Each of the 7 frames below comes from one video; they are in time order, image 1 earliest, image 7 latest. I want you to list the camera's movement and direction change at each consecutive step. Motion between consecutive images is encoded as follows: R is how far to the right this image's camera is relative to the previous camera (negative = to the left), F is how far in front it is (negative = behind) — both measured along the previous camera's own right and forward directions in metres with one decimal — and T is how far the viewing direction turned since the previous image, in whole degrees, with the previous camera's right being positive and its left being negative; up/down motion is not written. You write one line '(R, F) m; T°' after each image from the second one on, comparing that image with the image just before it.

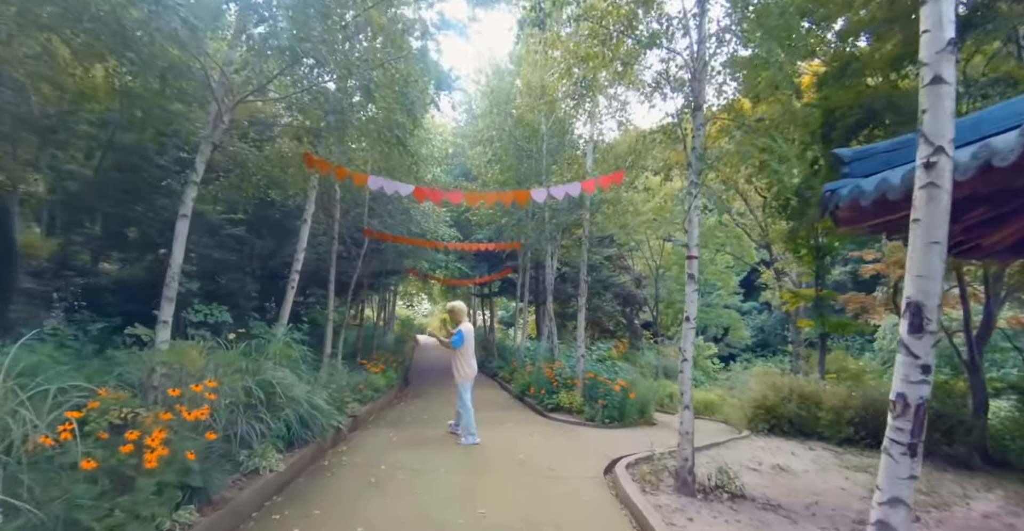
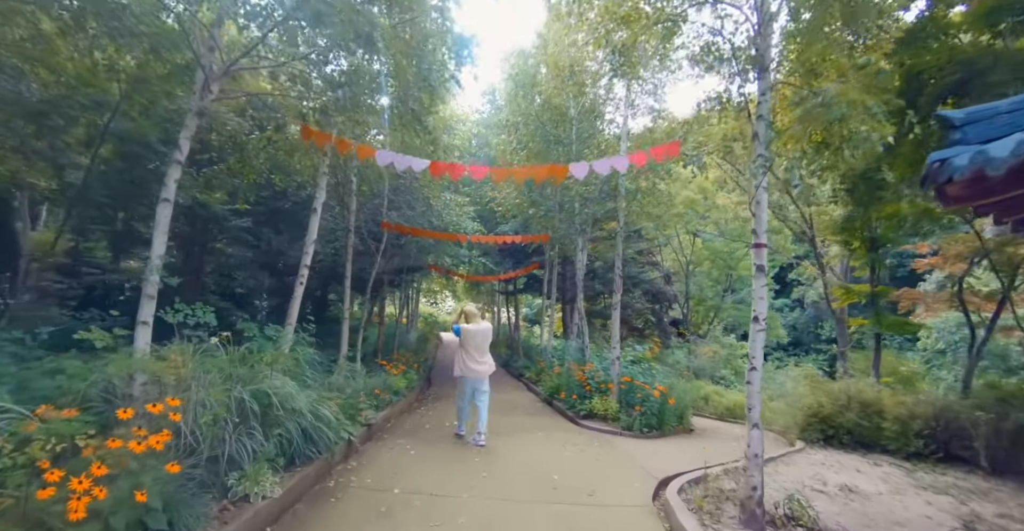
(-0.1, +0.7) m; -3°
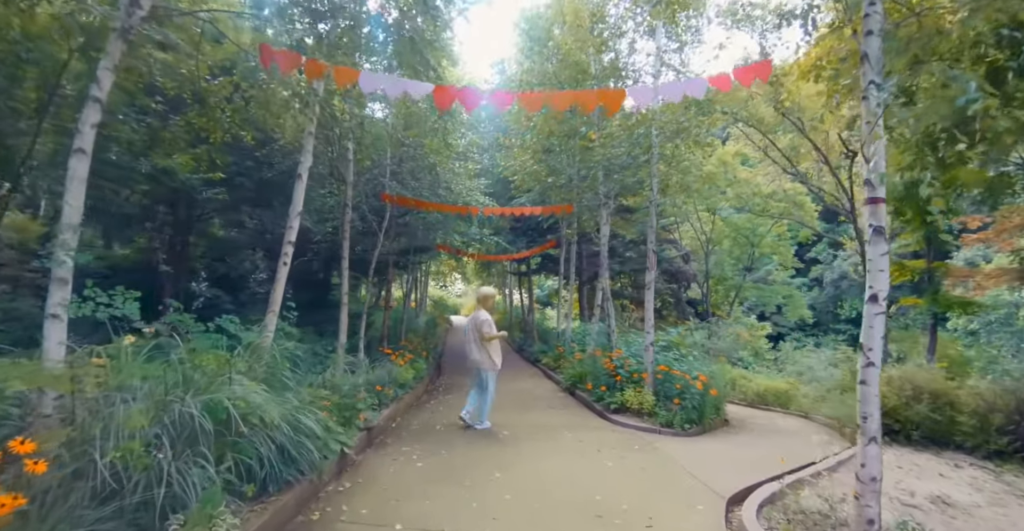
(-0.2, +1.0) m; -1°
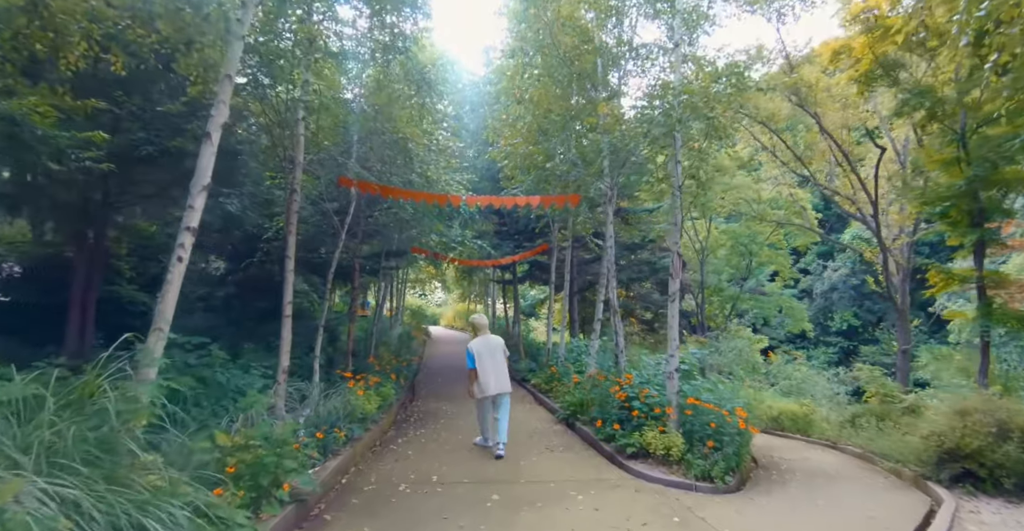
(-0.1, +1.5) m; +2°
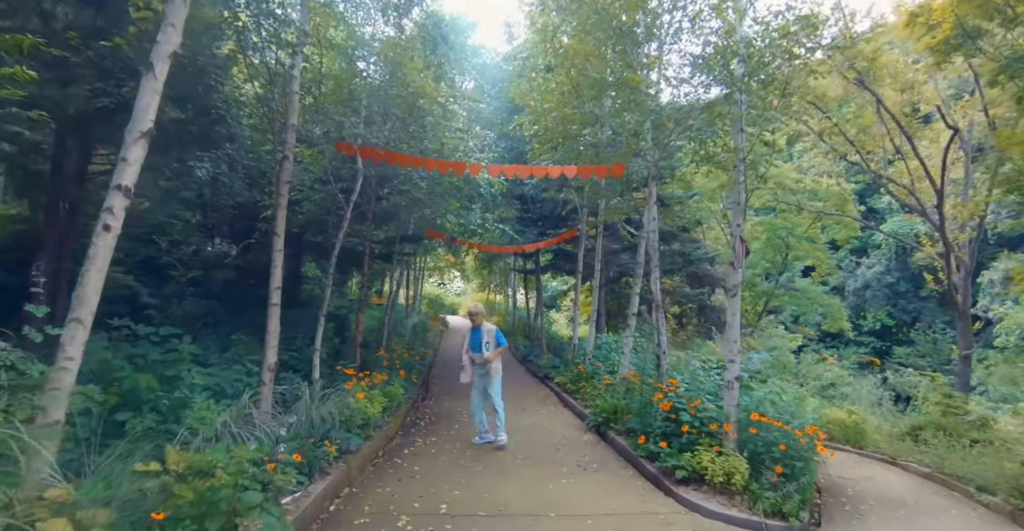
(-0.1, +0.9) m; -2°
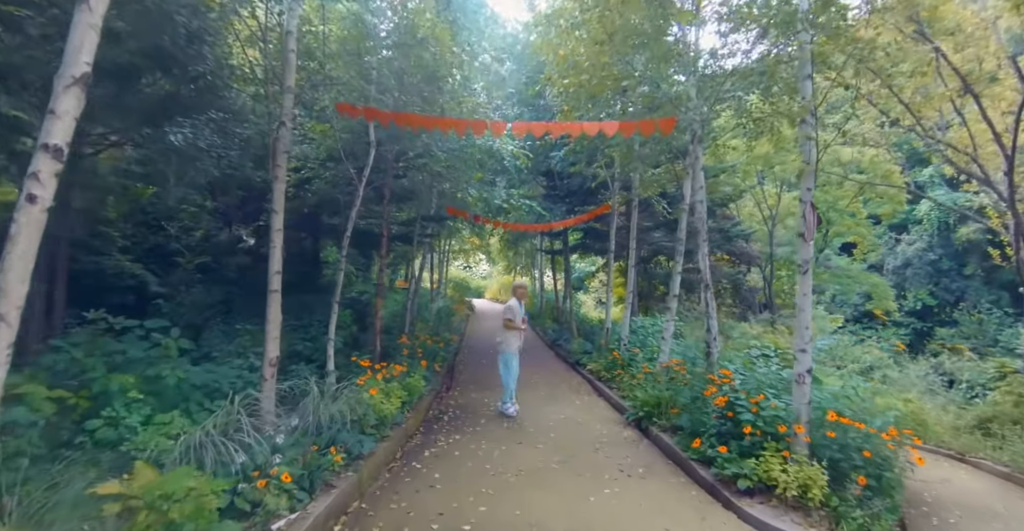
(0.0, +0.6) m; -3°
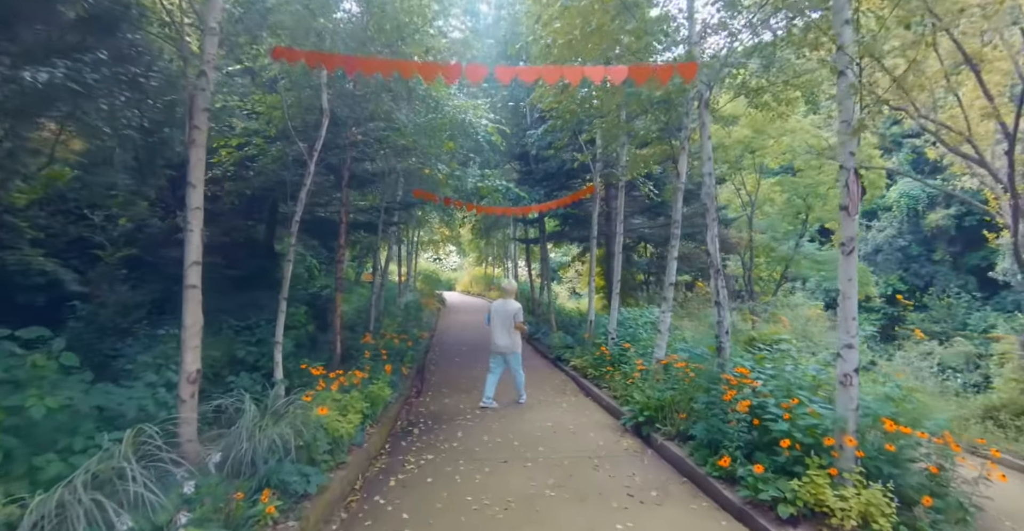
(-0.1, +0.8) m; +3°
